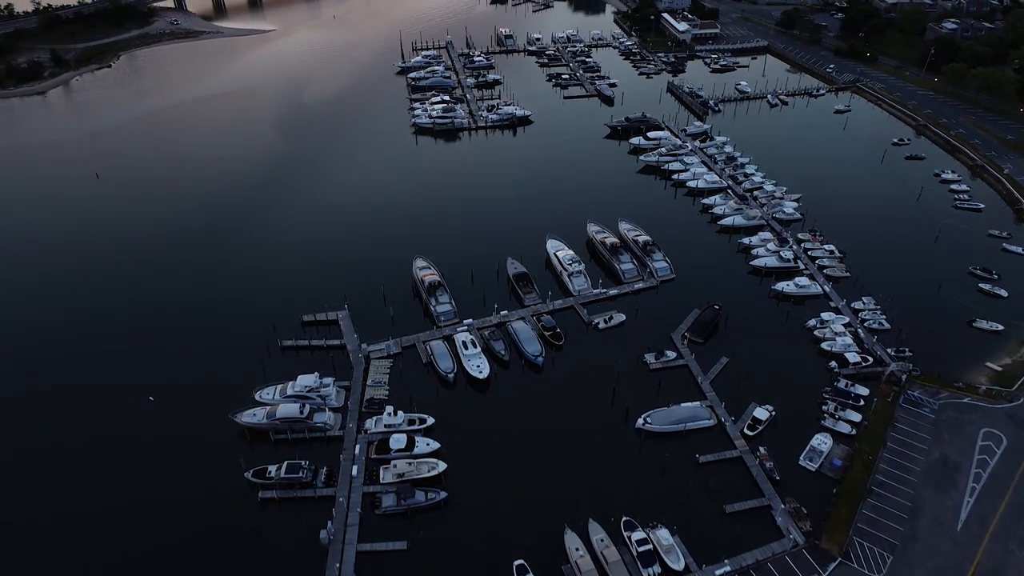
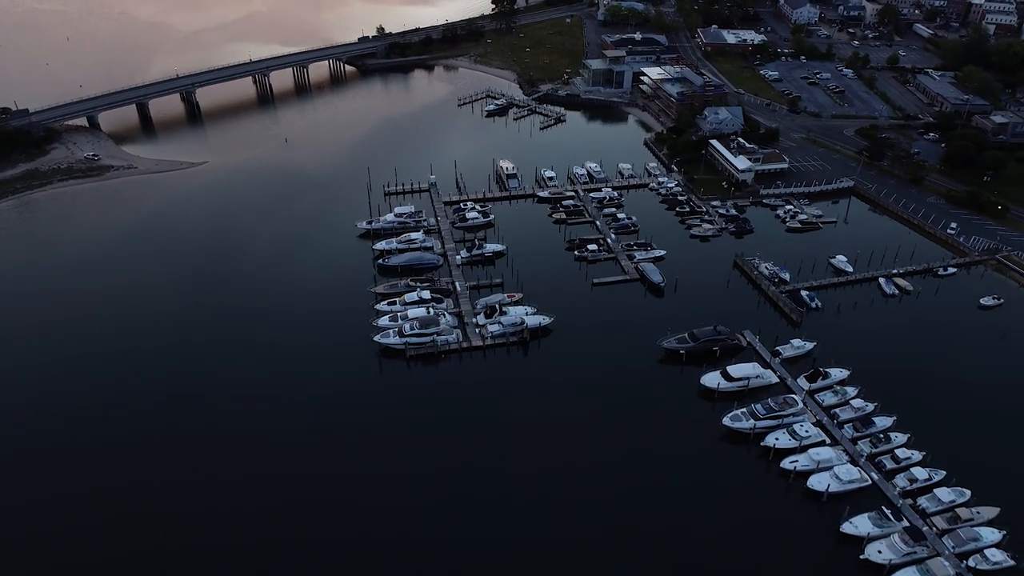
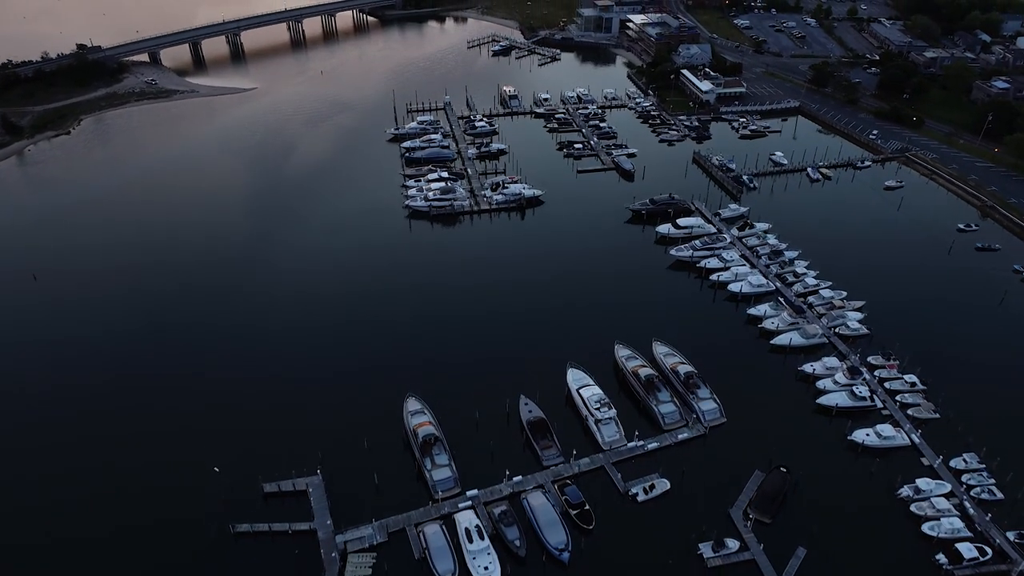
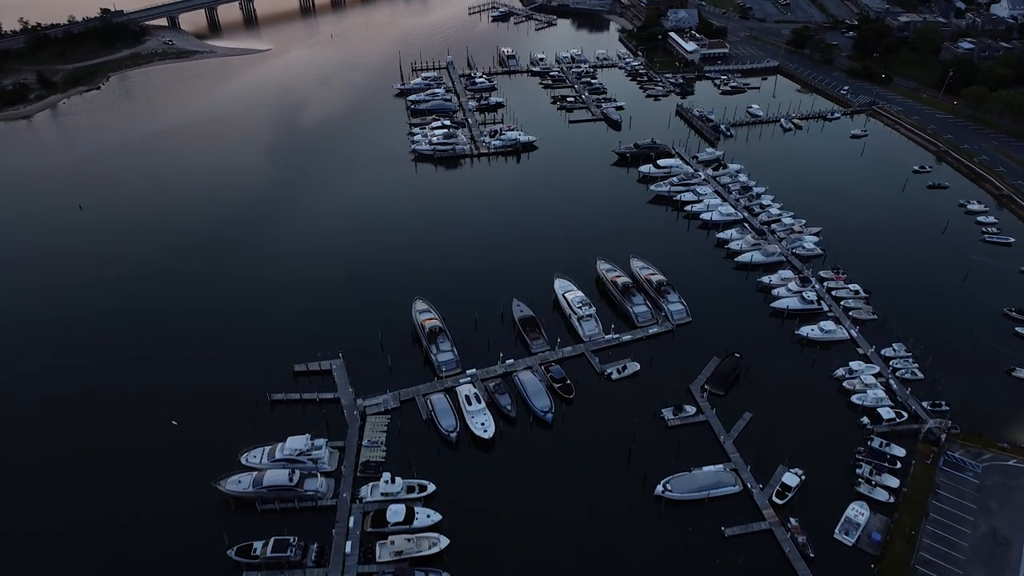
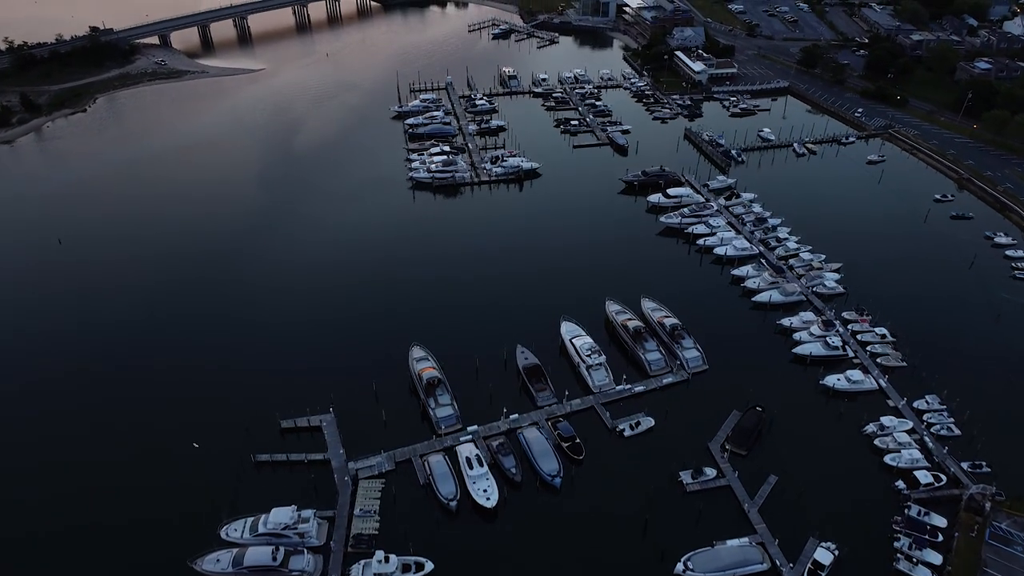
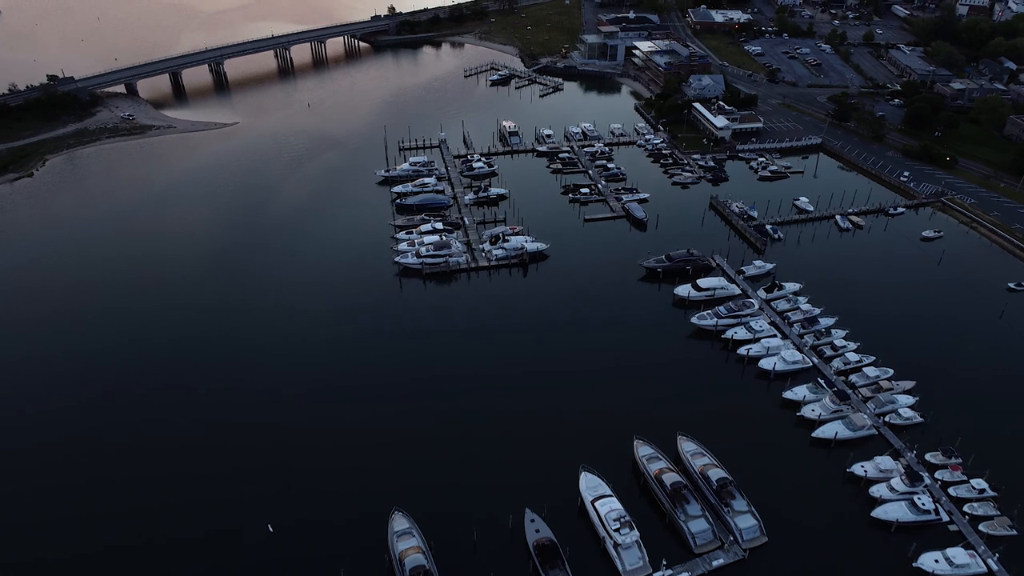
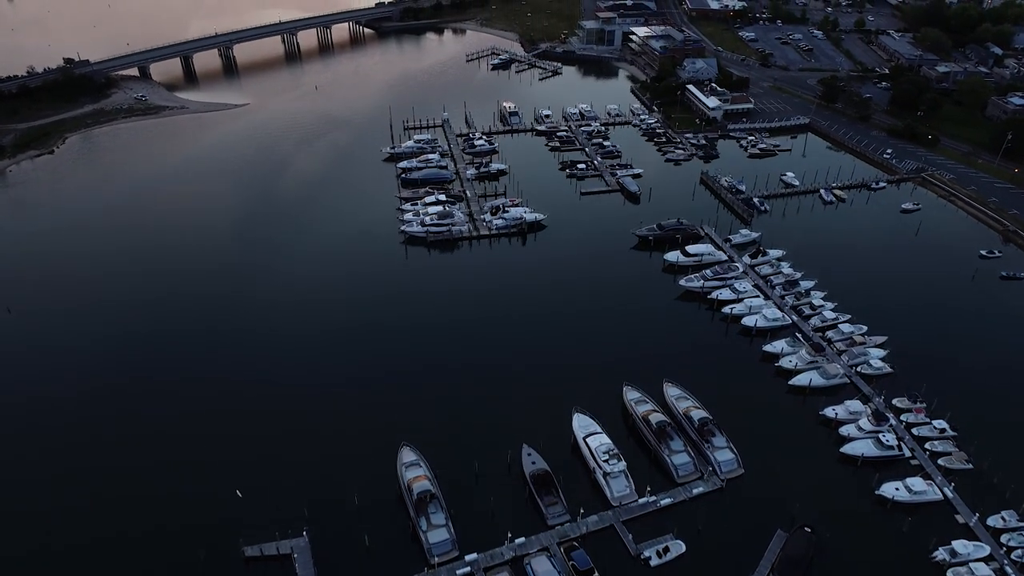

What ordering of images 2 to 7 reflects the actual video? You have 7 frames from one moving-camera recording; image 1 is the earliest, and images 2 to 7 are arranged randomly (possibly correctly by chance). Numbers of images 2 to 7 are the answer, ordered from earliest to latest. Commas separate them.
4, 5, 3, 7, 6, 2
